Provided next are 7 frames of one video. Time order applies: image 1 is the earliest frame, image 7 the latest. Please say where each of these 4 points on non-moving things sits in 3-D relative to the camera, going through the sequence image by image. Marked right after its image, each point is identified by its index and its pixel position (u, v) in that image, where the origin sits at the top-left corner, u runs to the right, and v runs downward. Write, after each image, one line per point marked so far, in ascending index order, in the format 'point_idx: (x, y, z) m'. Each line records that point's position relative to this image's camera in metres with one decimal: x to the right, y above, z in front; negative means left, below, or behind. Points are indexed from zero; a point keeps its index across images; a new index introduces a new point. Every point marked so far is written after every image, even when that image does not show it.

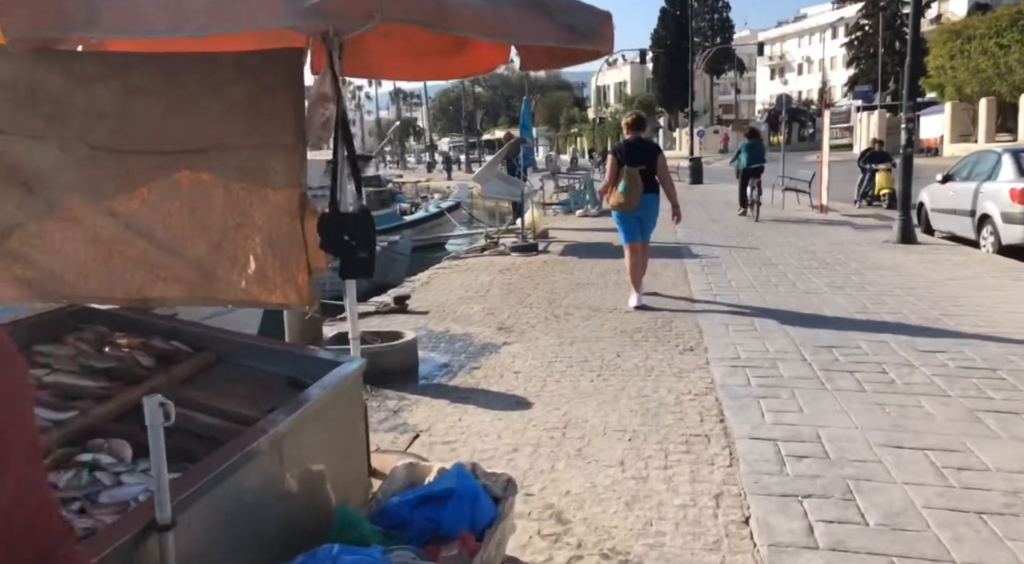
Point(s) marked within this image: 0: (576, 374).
0: (+0.5, -0.7, +5.7) m
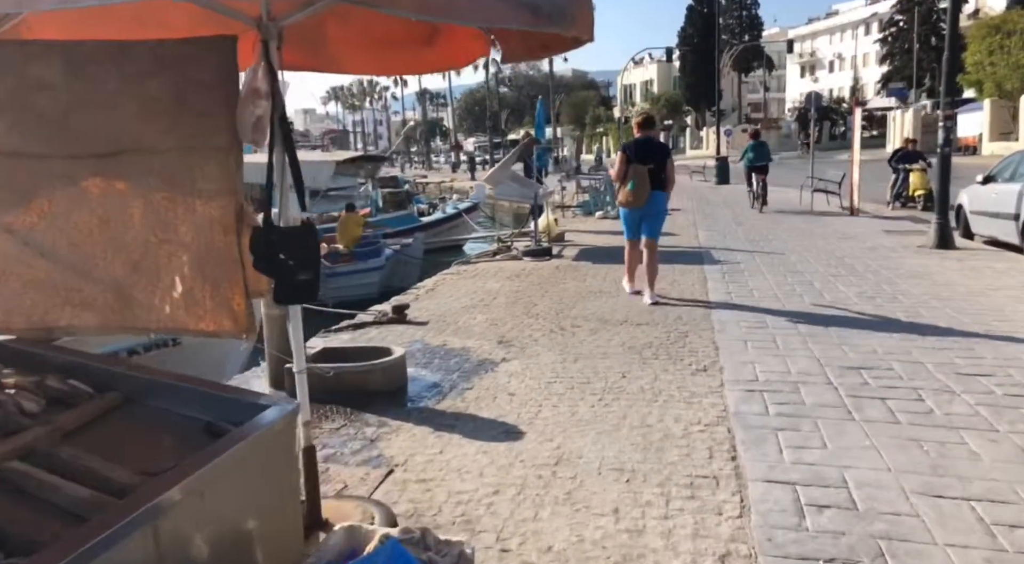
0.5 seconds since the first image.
0: (+0.4, -0.8, +5.2) m
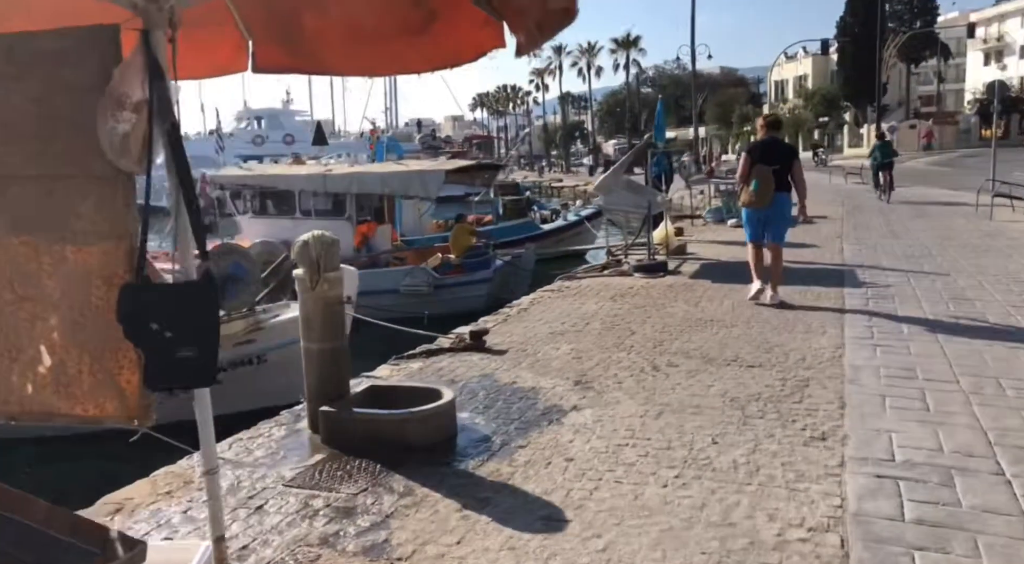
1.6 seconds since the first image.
0: (+0.7, -1.0, +4.1) m
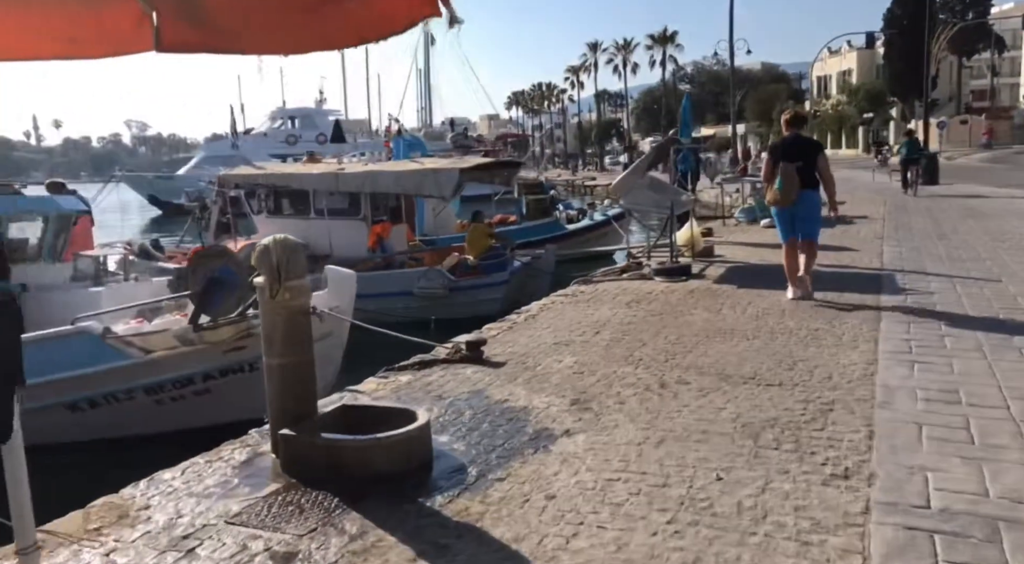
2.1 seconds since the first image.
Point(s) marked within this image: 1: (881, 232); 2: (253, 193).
0: (+0.6, -1.1, +3.6) m
1: (+6.5, +0.9, +13.5) m
2: (-5.1, +1.8, +15.1) m
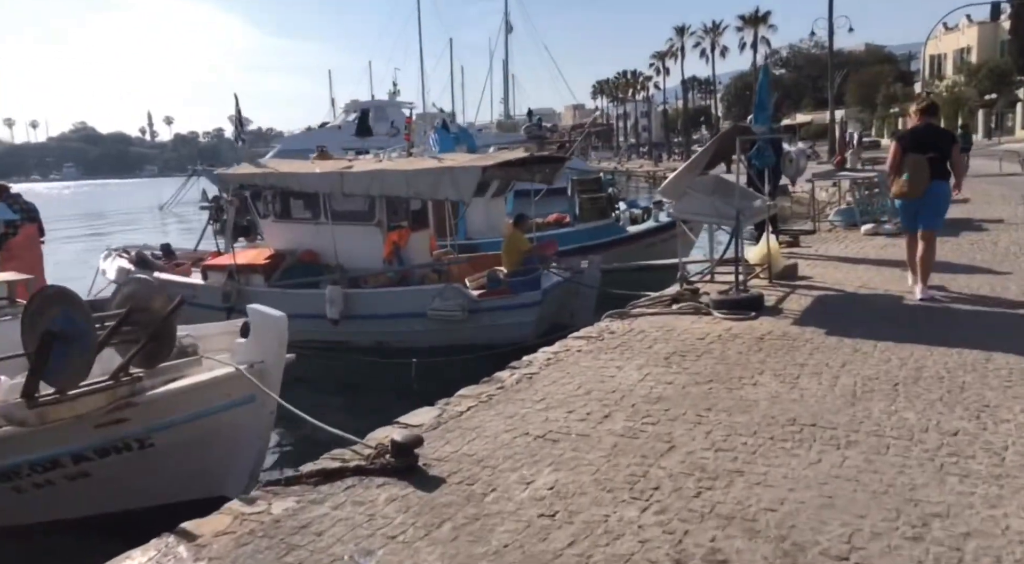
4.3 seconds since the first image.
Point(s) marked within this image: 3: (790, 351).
0: (-0.1, -1.5, +1.2) m
1: (+6.9, +0.5, +10.4) m
2: (-4.4, +1.5, +13.2) m
3: (+2.3, -0.5, +6.3) m
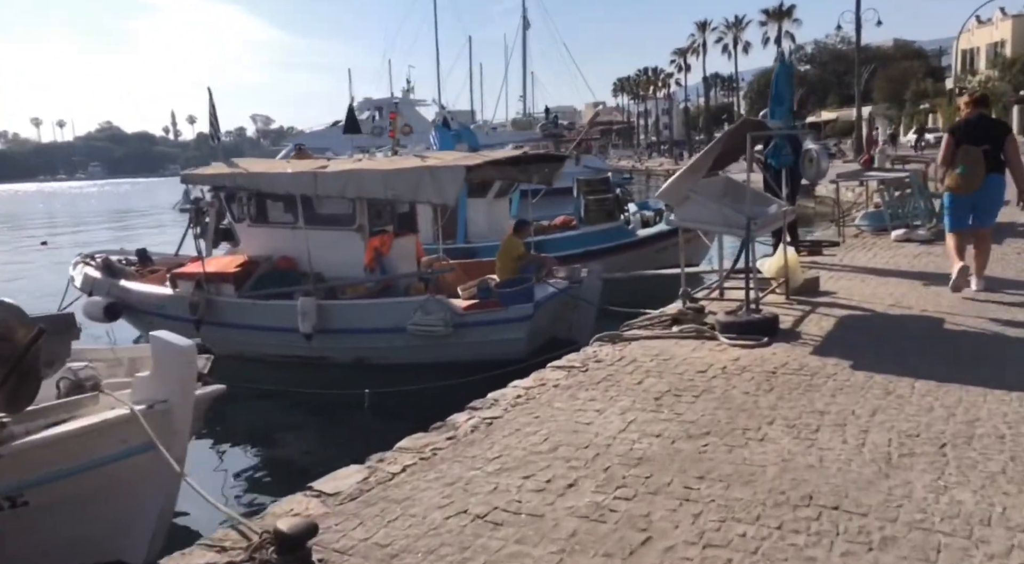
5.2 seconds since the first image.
0: (-0.5, -1.7, +0.2) m
1: (+6.8, +0.3, +9.1) m
2: (-4.4, +1.4, +12.3) m
3: (+2.0, -0.7, +5.2) m
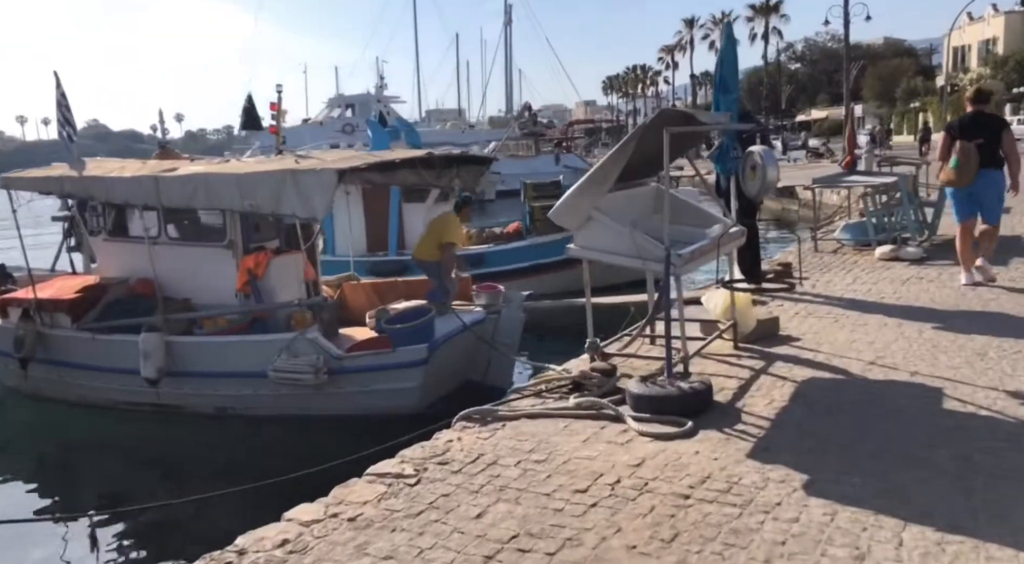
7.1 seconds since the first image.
0: (-1.5, -2.1, -1.9) m
1: (+5.6, 0.0, +7.2) m
2: (-5.6, +1.0, +10.2) m
3: (+0.9, -1.1, +3.2) m
